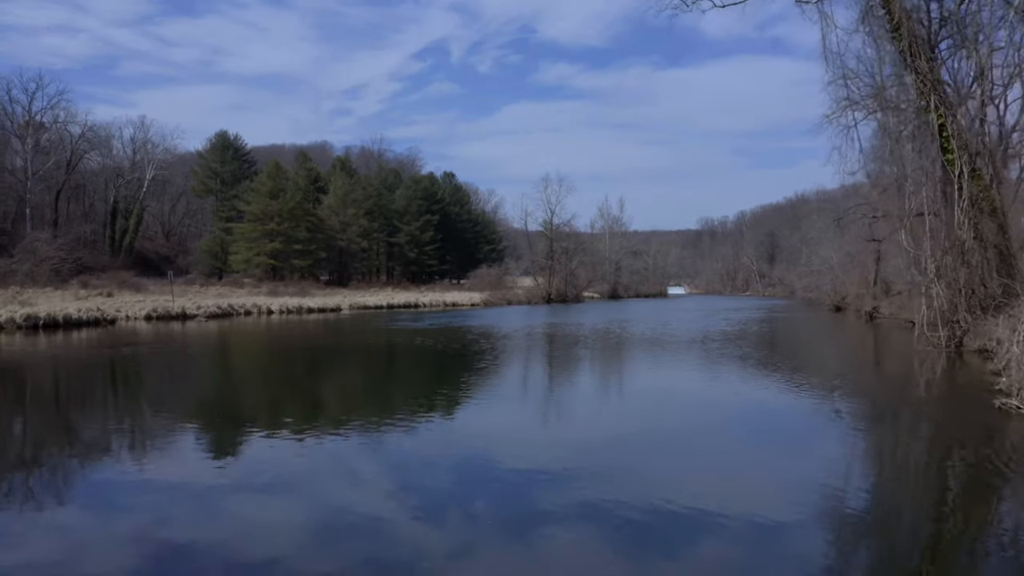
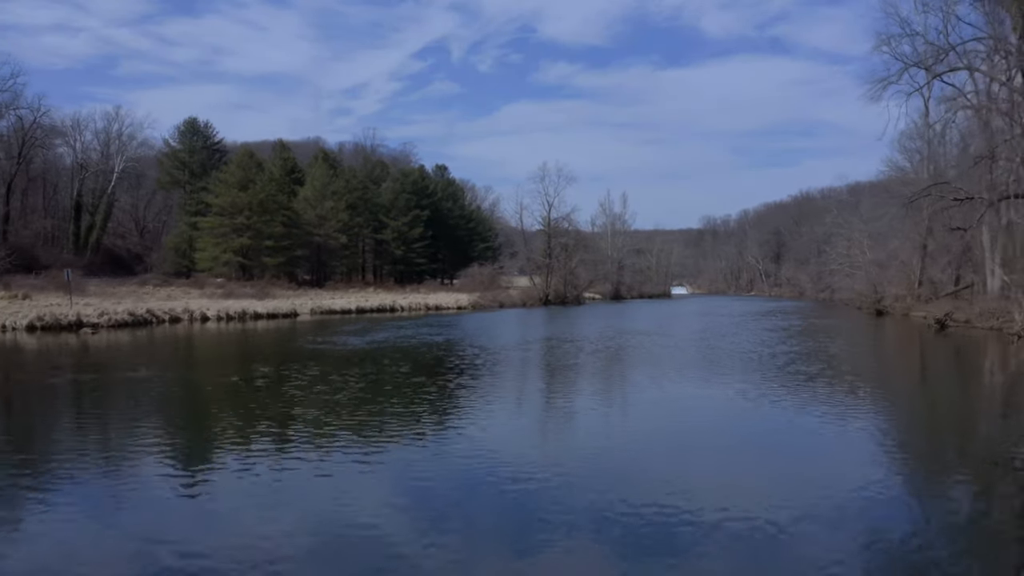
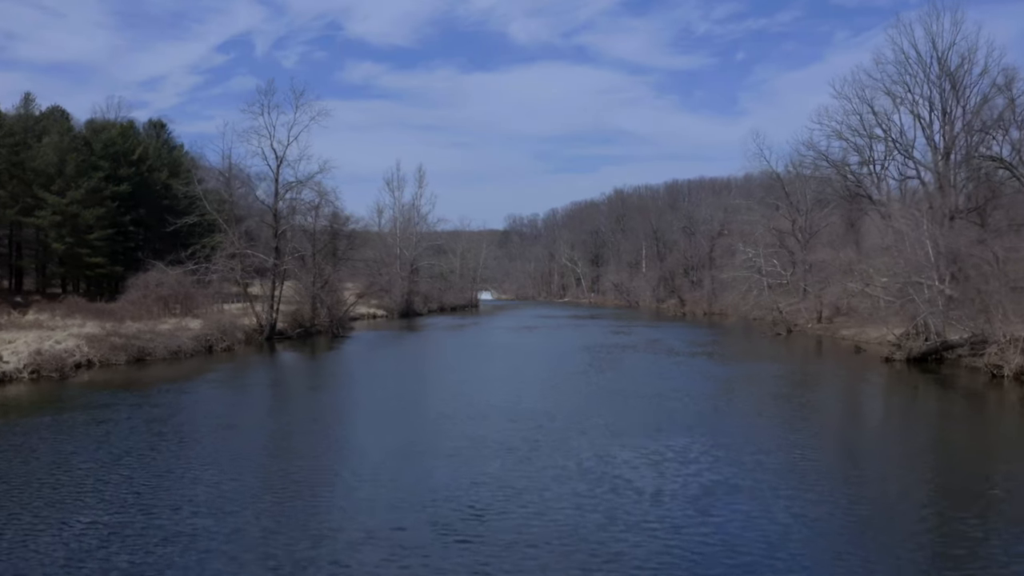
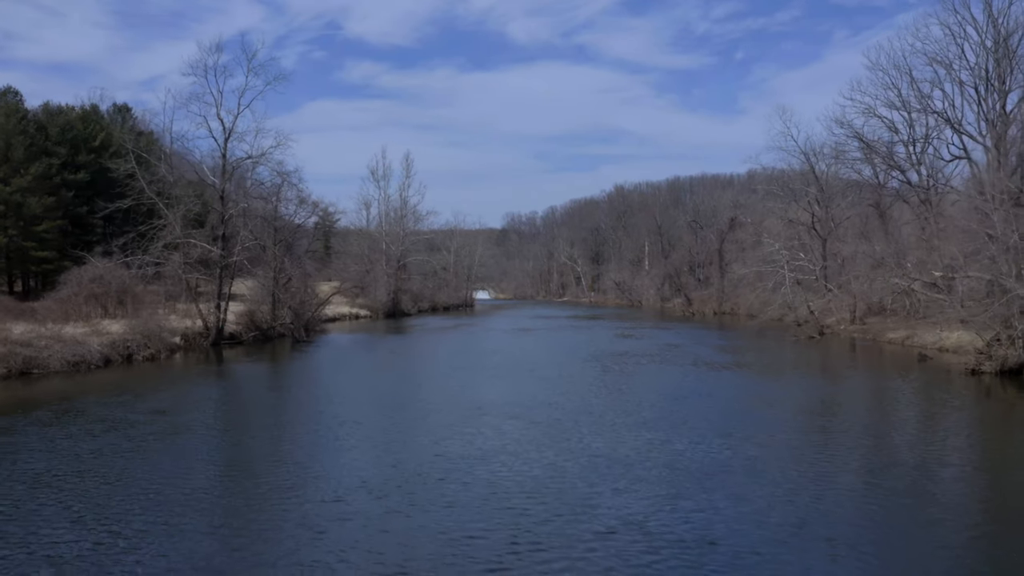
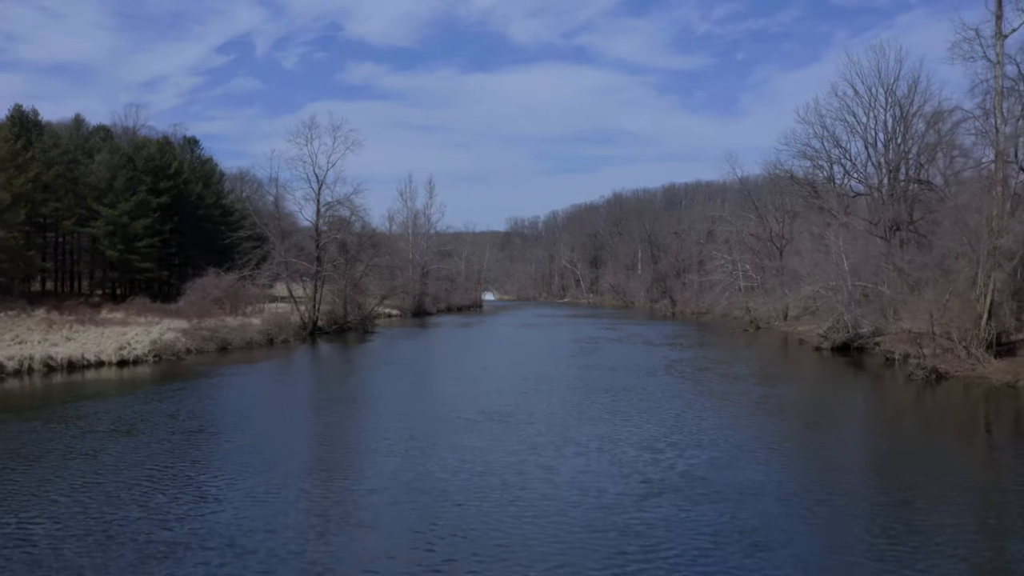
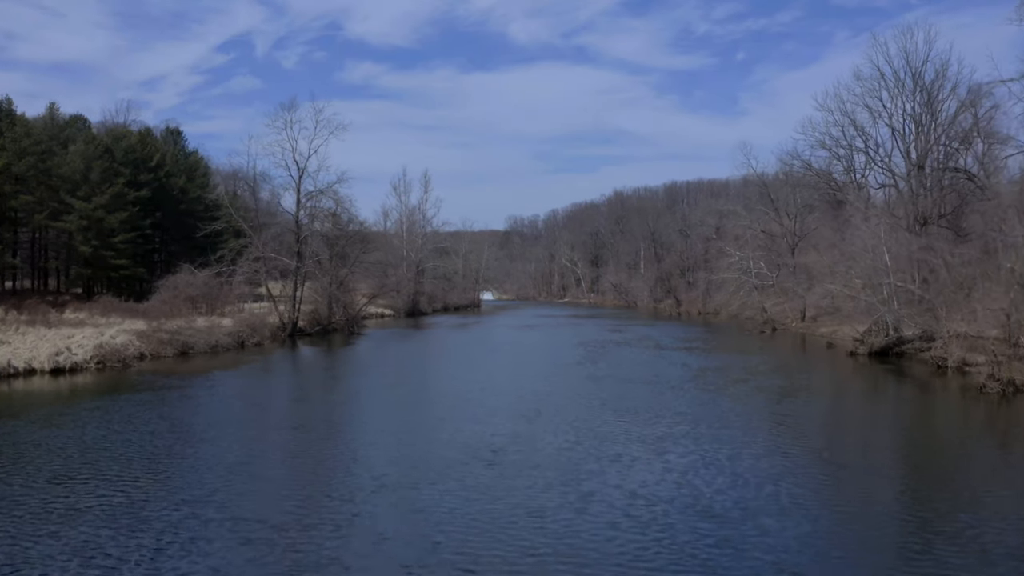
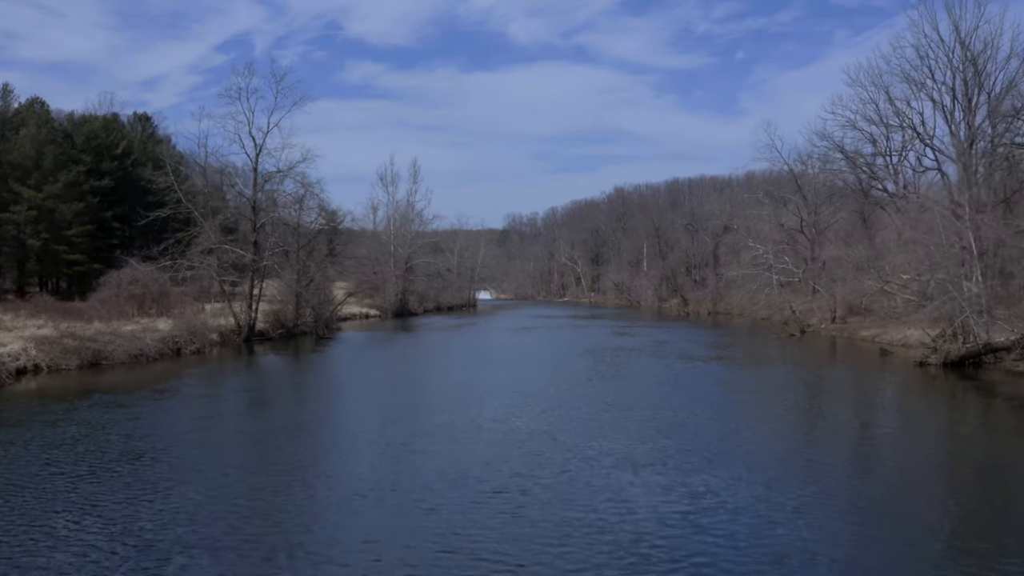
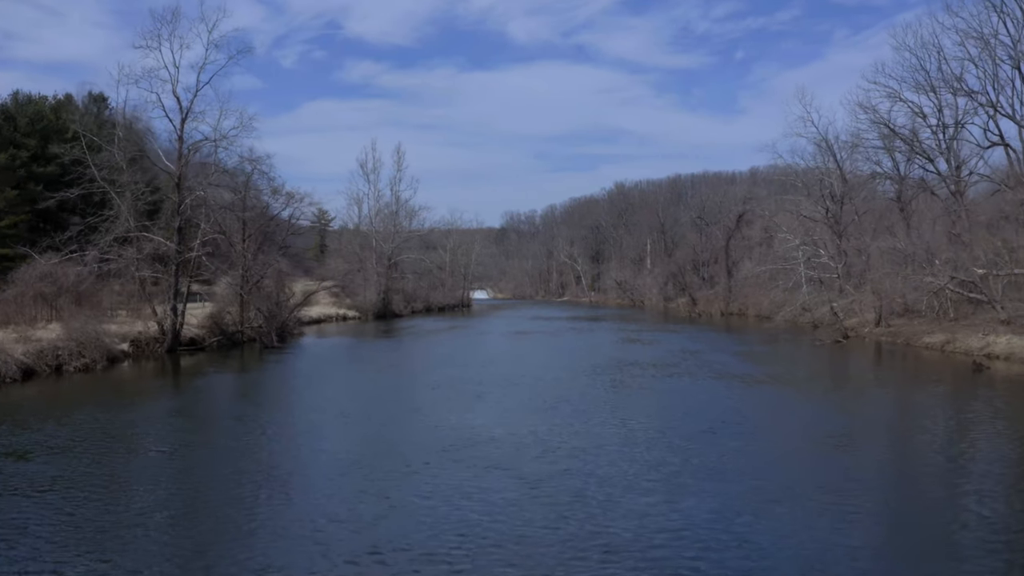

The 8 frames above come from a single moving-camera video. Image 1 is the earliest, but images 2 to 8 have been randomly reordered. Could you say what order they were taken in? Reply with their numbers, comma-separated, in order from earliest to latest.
2, 5, 6, 3, 7, 4, 8
